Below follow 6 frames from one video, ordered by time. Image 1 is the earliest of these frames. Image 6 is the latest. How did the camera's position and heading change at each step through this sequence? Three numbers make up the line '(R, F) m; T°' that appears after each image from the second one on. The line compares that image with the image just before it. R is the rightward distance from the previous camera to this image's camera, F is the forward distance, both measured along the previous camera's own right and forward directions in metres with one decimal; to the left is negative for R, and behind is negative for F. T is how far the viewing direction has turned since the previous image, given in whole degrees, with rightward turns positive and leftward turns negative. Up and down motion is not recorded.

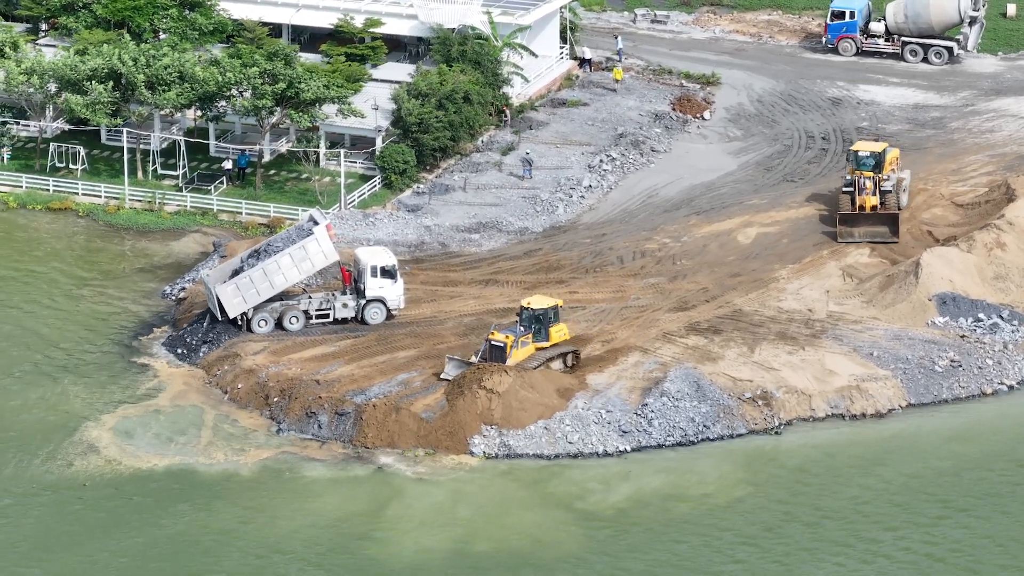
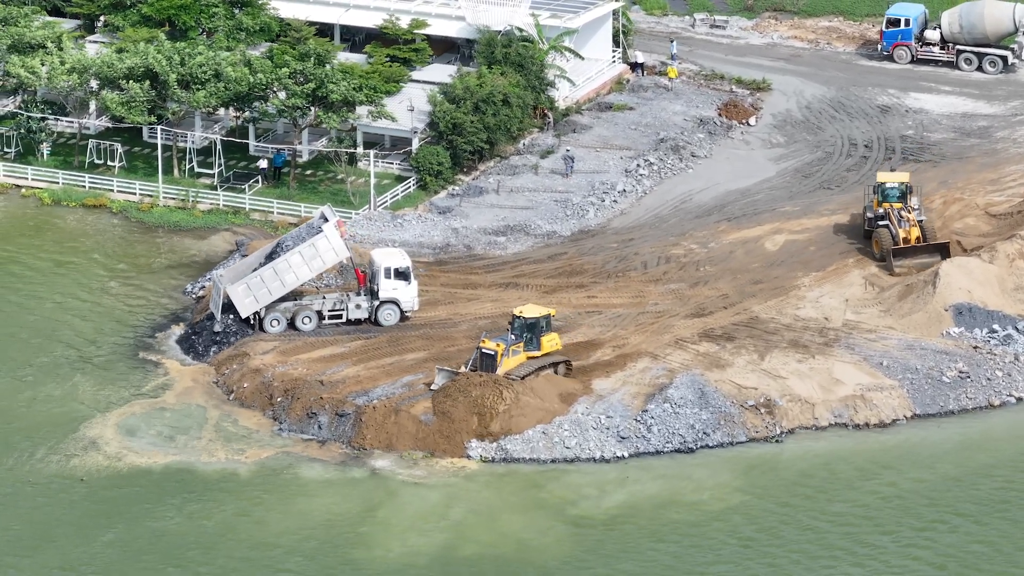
(+1.1, 0.0) m; -3°
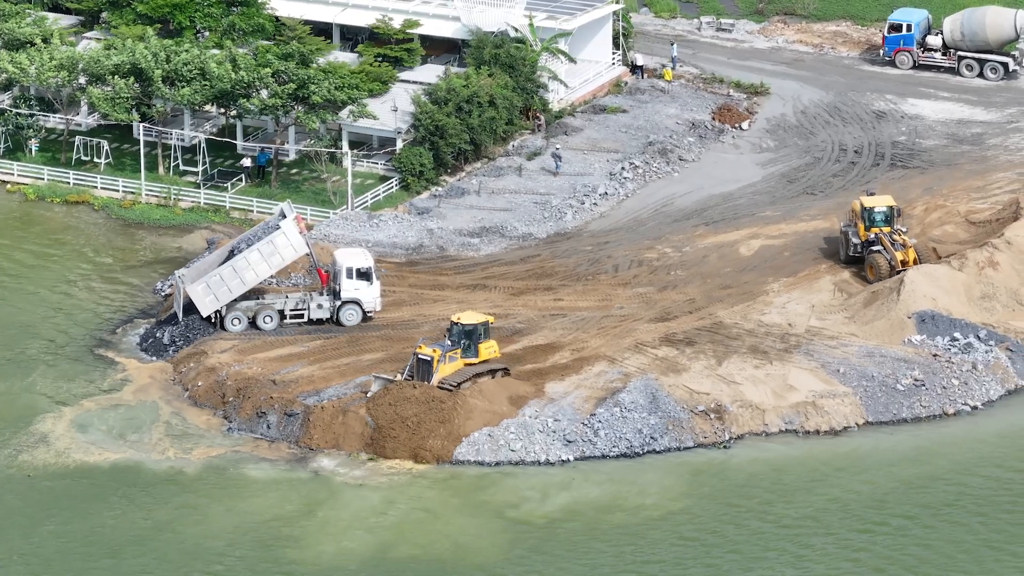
(+1.2, +0.1) m; 0°
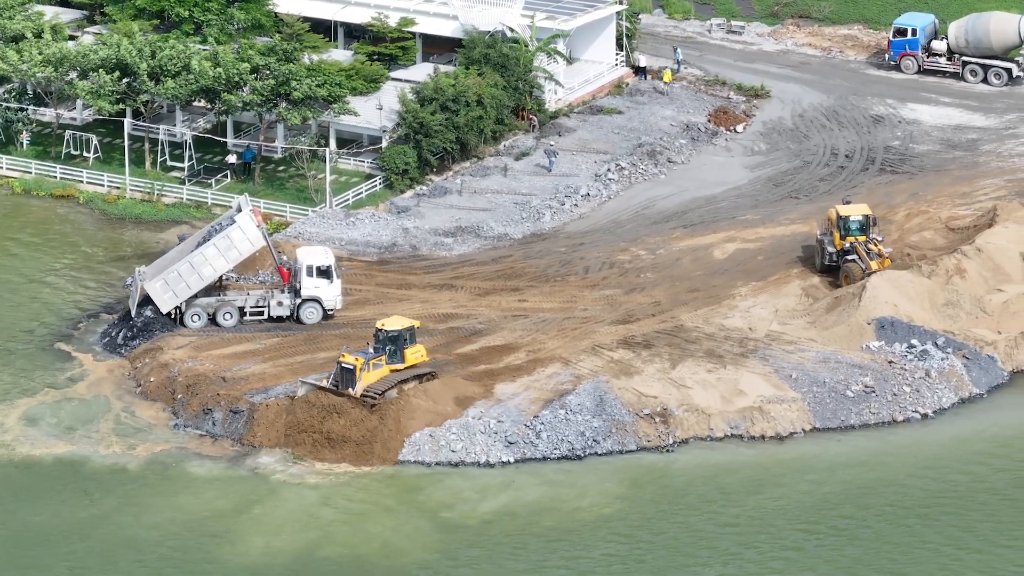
(+1.4, +0.1) m; -1°
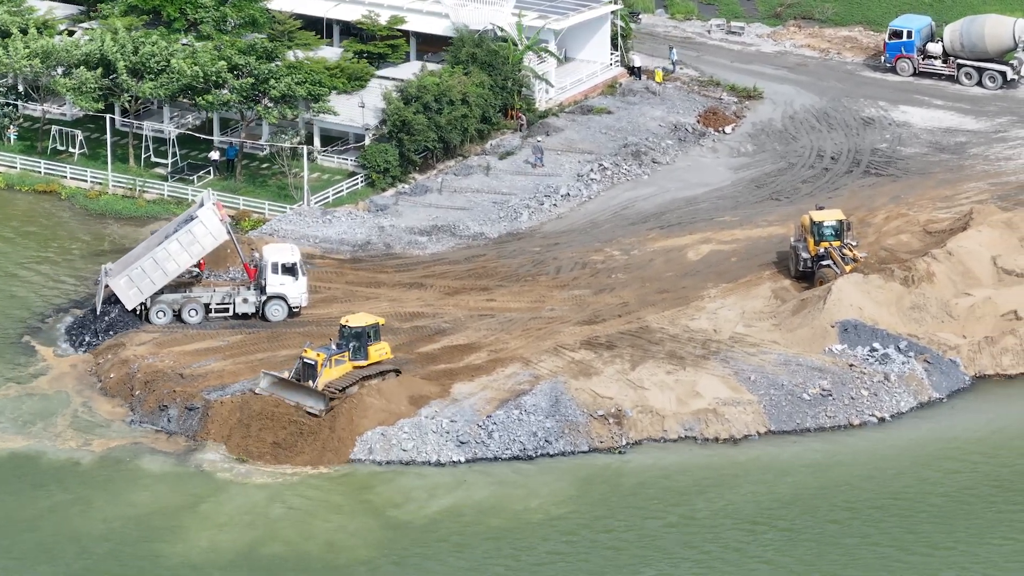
(+1.0, 0.0) m; 0°
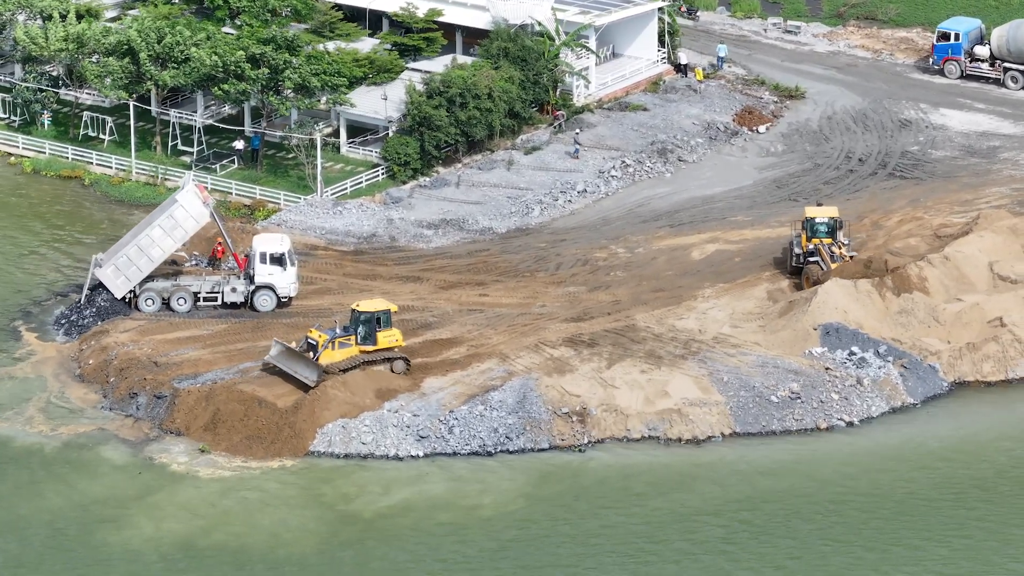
(+1.9, -0.1) m; -3°
